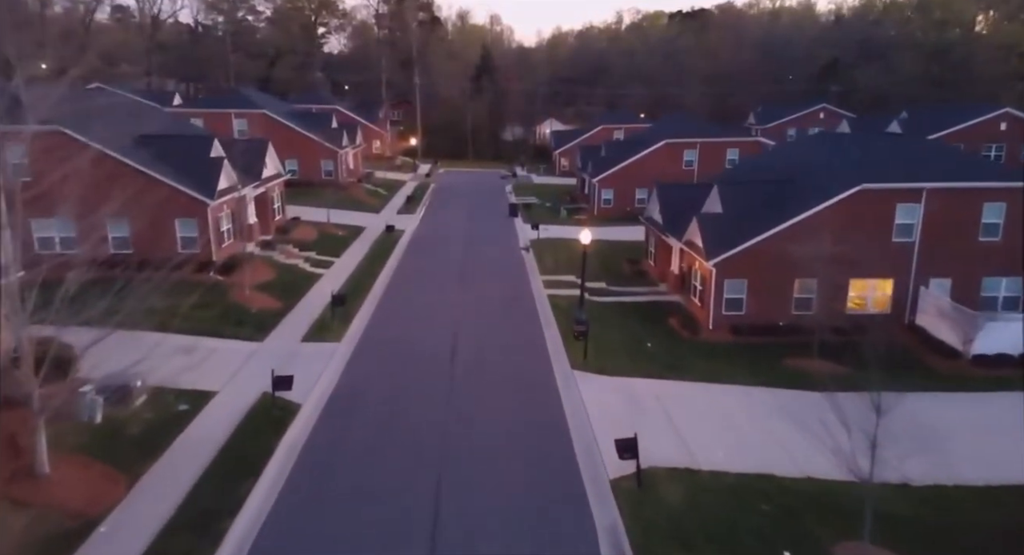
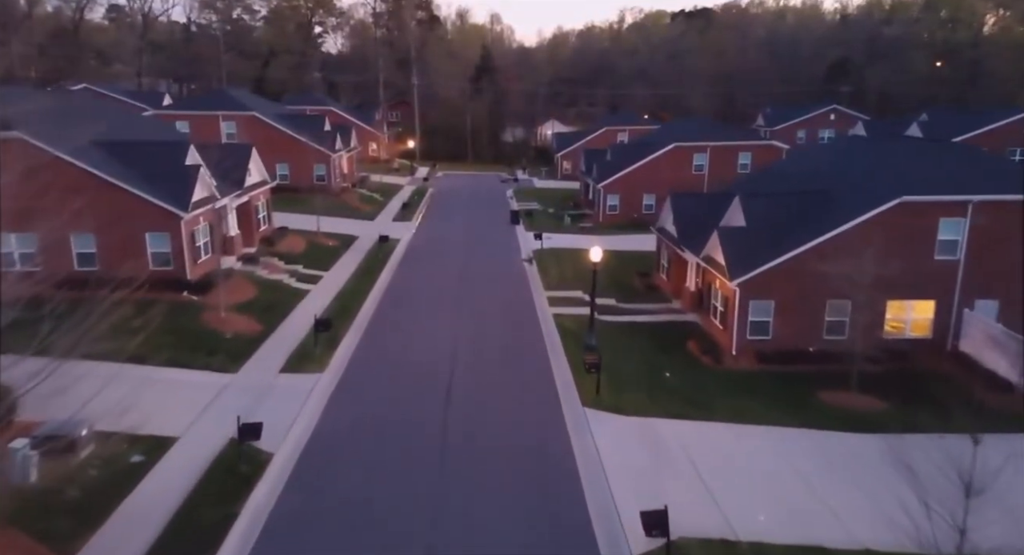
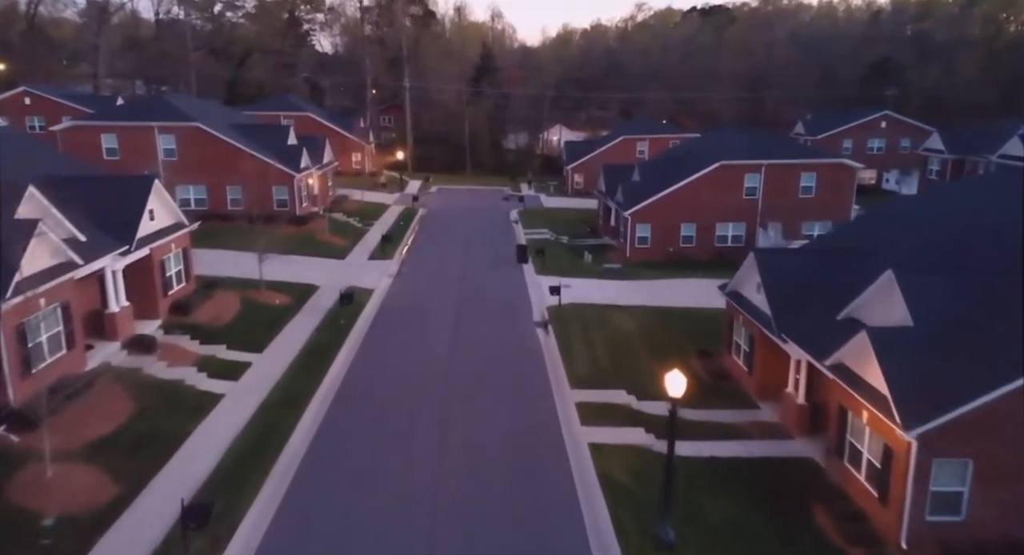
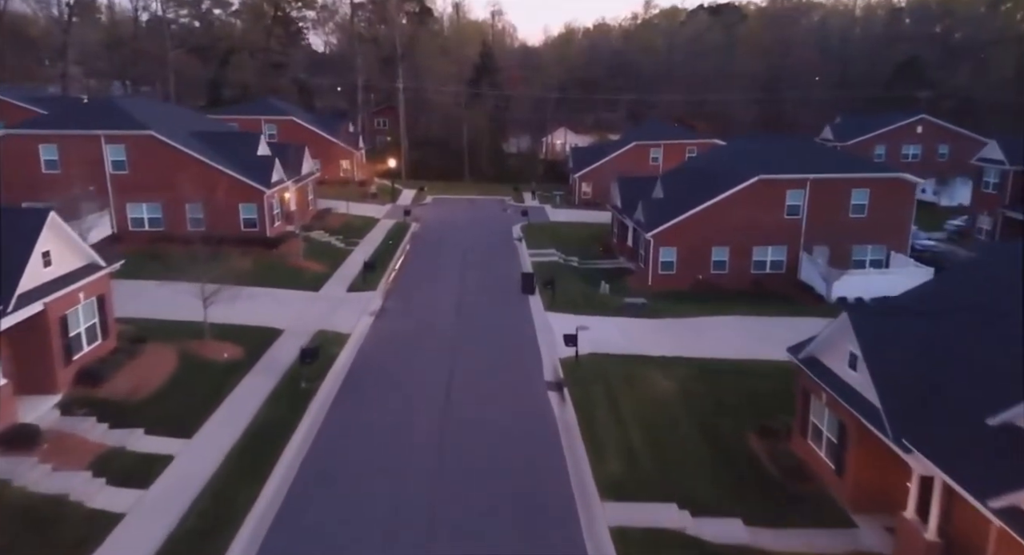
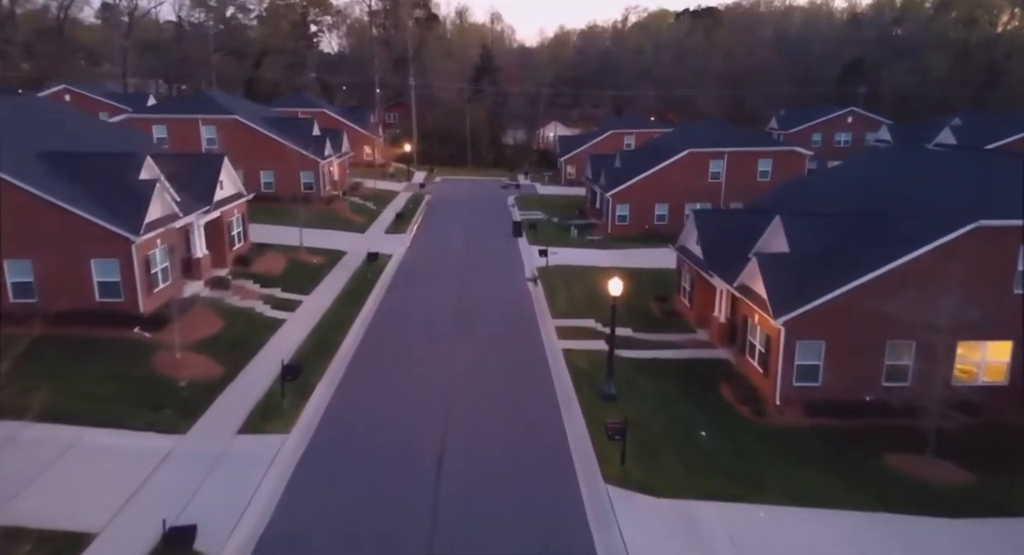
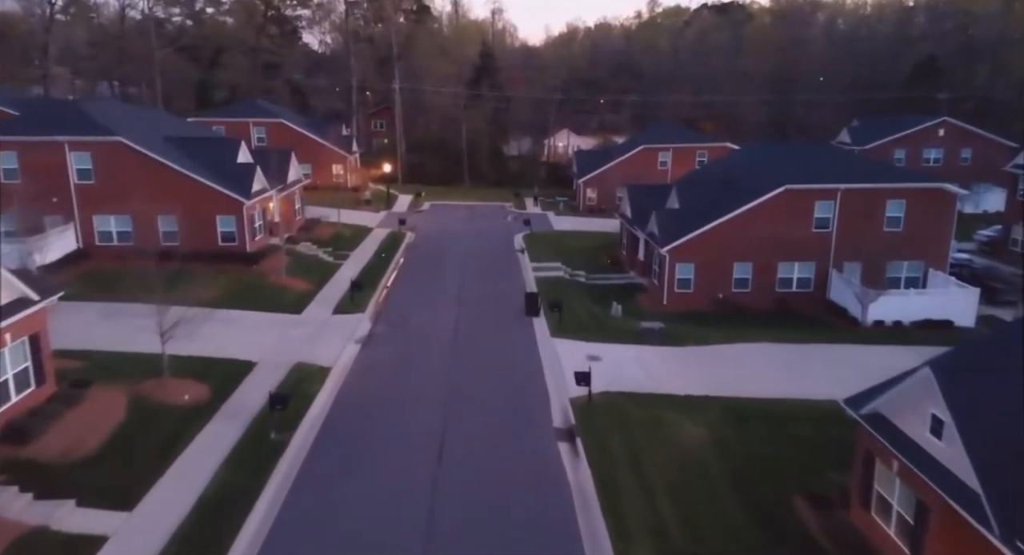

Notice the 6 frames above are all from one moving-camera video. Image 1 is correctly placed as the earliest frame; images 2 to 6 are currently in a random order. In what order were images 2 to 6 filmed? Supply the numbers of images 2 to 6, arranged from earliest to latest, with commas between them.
2, 5, 3, 4, 6
